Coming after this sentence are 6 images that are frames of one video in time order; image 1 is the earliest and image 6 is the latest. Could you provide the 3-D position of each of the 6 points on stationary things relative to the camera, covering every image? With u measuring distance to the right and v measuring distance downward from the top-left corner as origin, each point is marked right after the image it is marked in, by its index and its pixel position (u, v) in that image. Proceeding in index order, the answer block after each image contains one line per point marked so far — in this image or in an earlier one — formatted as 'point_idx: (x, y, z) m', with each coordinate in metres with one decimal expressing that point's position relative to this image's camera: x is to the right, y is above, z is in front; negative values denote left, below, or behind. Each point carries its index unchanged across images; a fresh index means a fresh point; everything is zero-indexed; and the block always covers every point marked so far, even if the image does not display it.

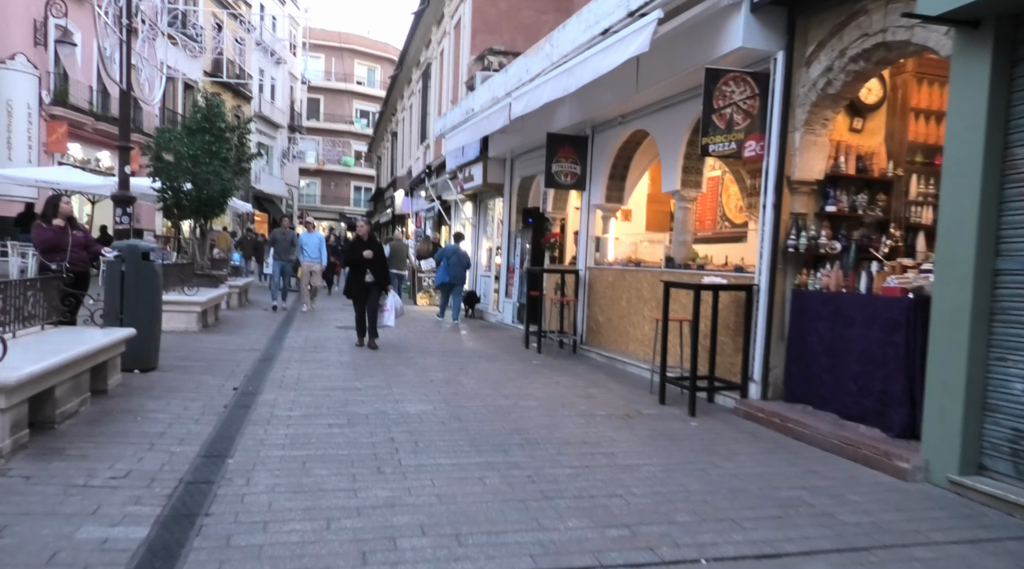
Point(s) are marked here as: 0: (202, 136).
0: (-5.3, +2.6, +15.0) m
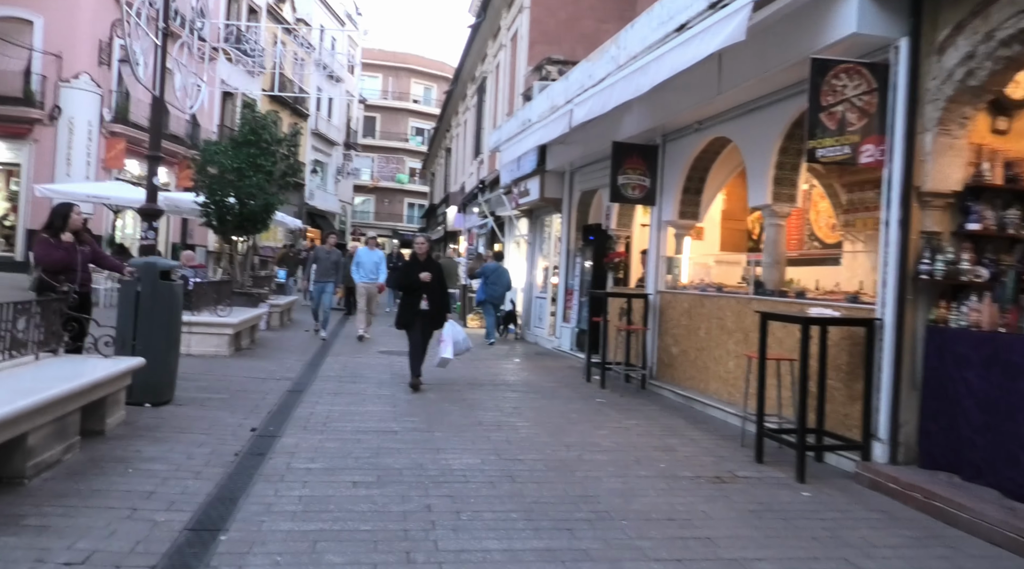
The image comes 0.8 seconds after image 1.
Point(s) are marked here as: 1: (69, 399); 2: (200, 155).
0: (-4.4, +2.3, +14.1) m
1: (-3.1, -0.8, +5.9) m
2: (-5.1, +2.1, +14.0) m
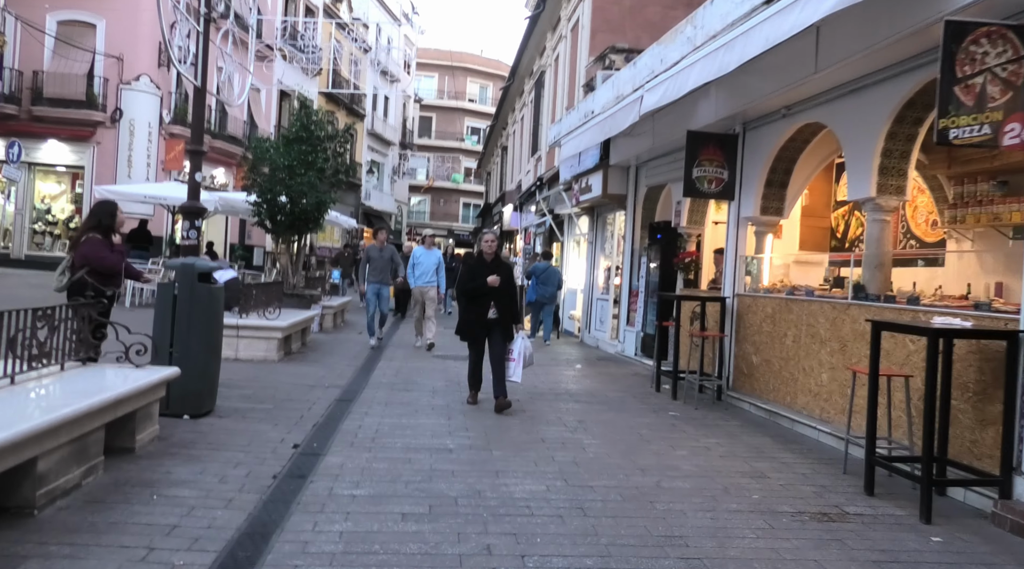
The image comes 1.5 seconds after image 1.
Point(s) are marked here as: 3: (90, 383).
0: (-3.4, +2.2, +13.6) m
1: (-2.7, -0.8, +5.3) m
2: (-4.1, +2.1, +13.5) m
3: (-3.1, -0.7, +6.2) m
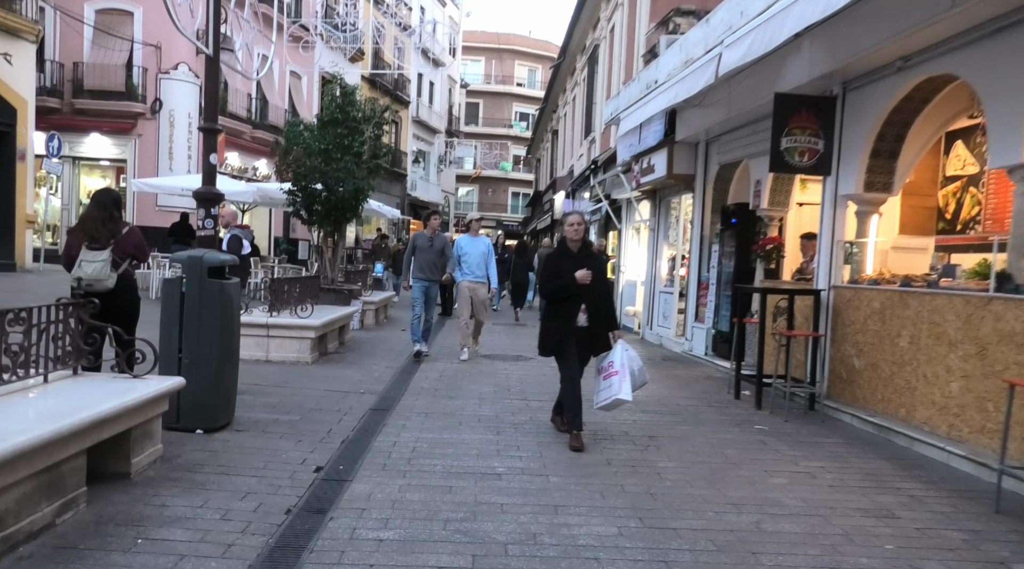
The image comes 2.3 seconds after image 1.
0: (-2.6, +2.3, +12.6) m
1: (-2.4, -0.8, +4.4) m
2: (-3.3, +2.1, +12.5) m
3: (-2.7, -0.7, +5.2) m
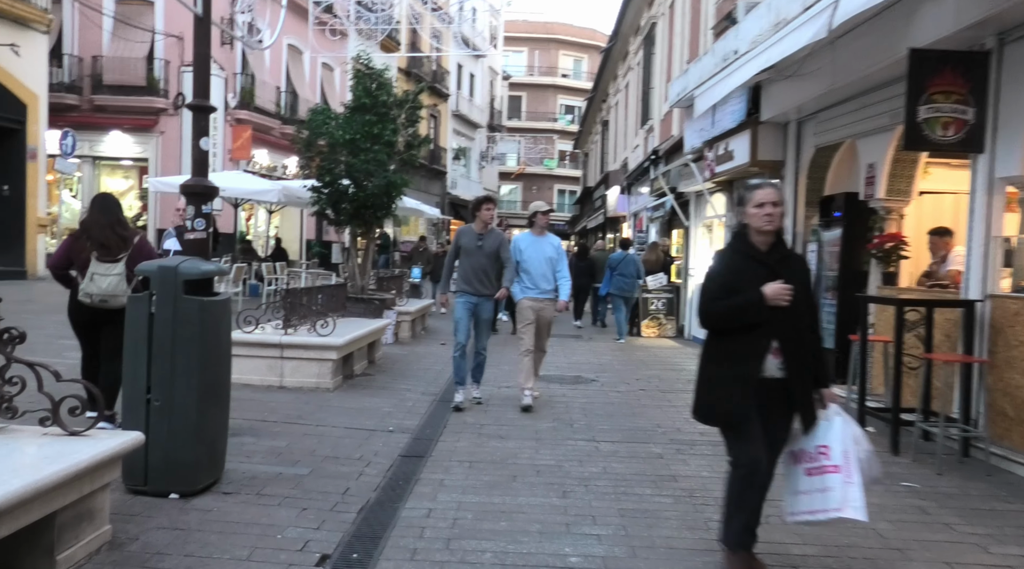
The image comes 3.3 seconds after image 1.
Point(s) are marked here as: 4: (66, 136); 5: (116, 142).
0: (-1.9, +2.2, +11.1) m
1: (-2.1, -0.9, +2.8) m
2: (-2.7, +2.0, +11.0) m
3: (-2.3, -0.8, +3.7) m
4: (-8.1, +2.7, +15.4) m
5: (-9.0, +3.3, +19.3) m
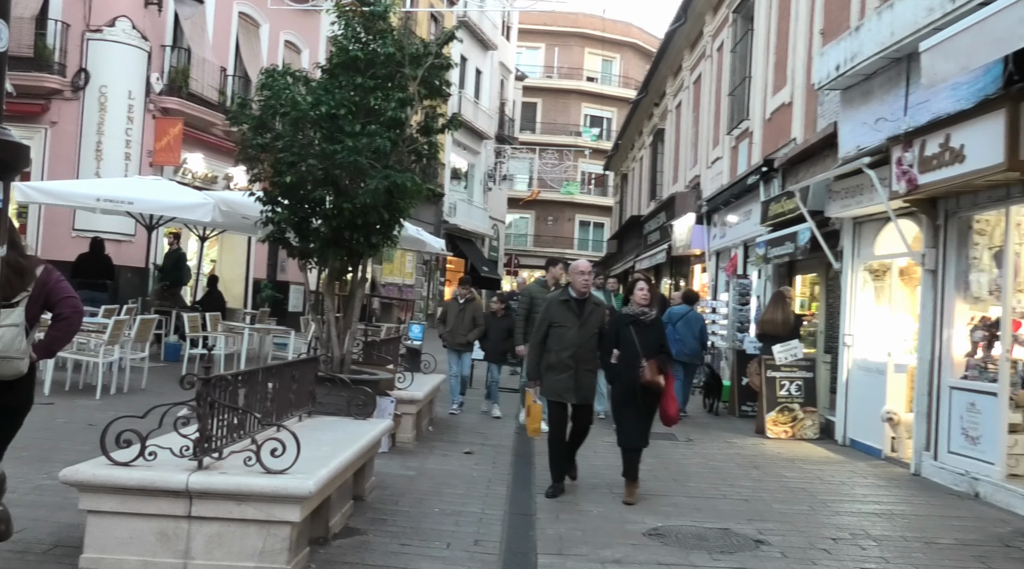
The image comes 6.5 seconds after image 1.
0: (-1.3, +1.6, +7.0) m
1: (-1.1, -1.1, -1.4) m
2: (-2.1, +1.4, +6.9) m
3: (-1.4, -1.0, -0.5) m
4: (-7.7, +2.0, +11.1) m
5: (-8.8, +2.4, +14.9) m
